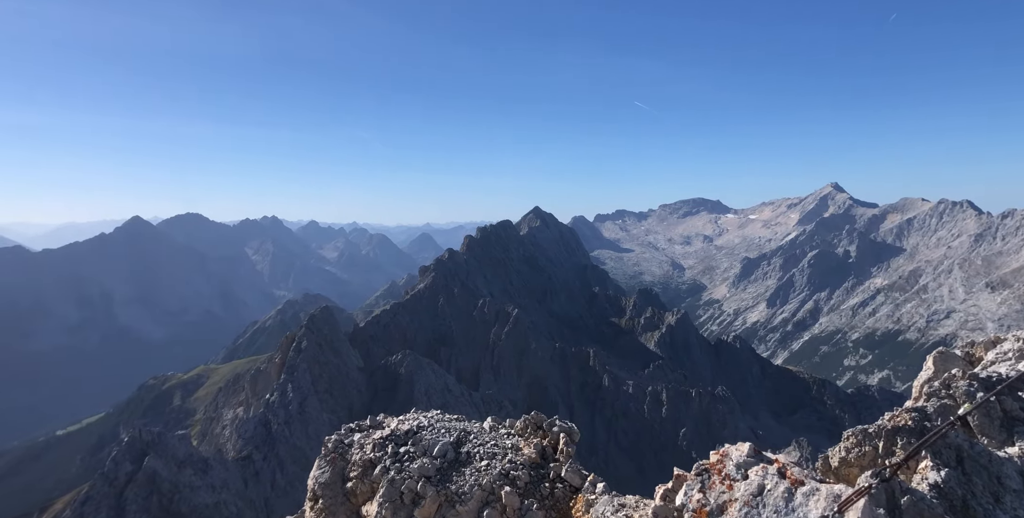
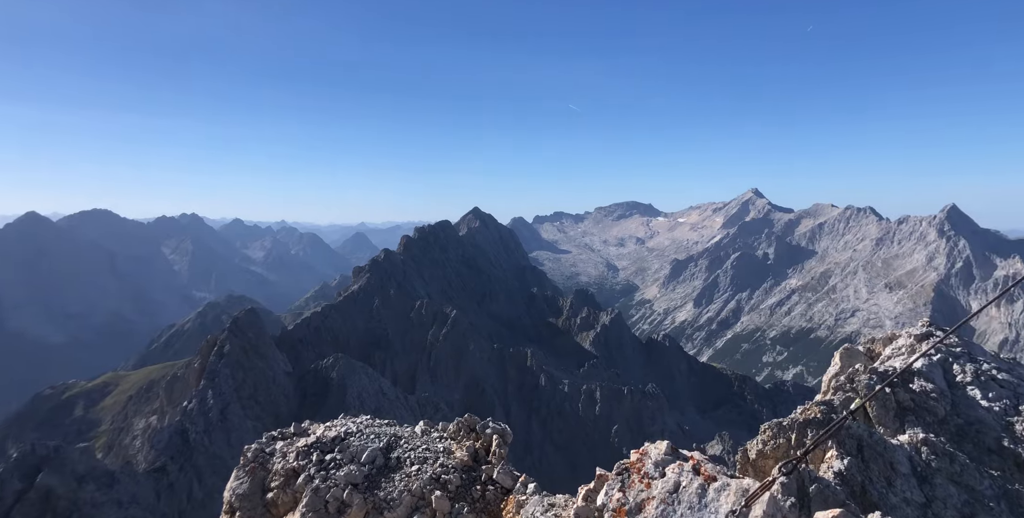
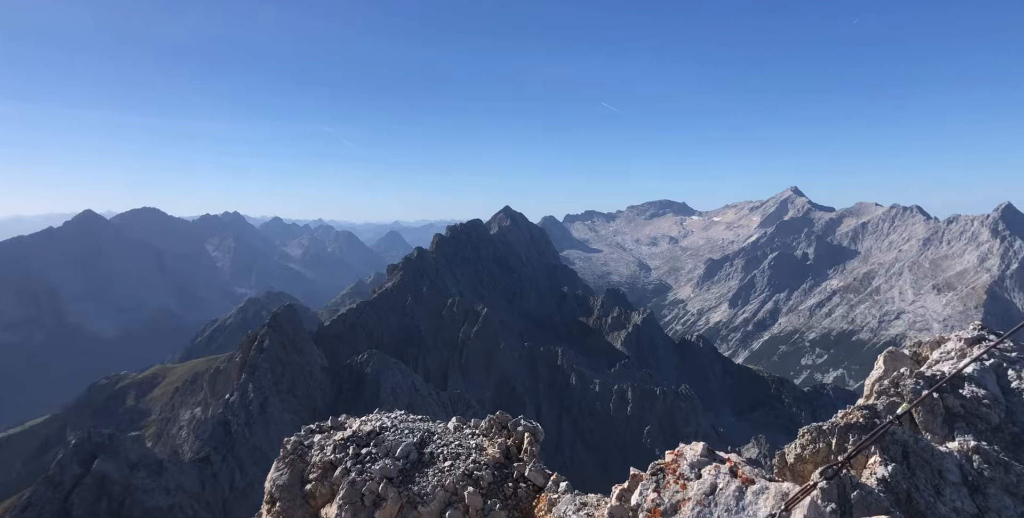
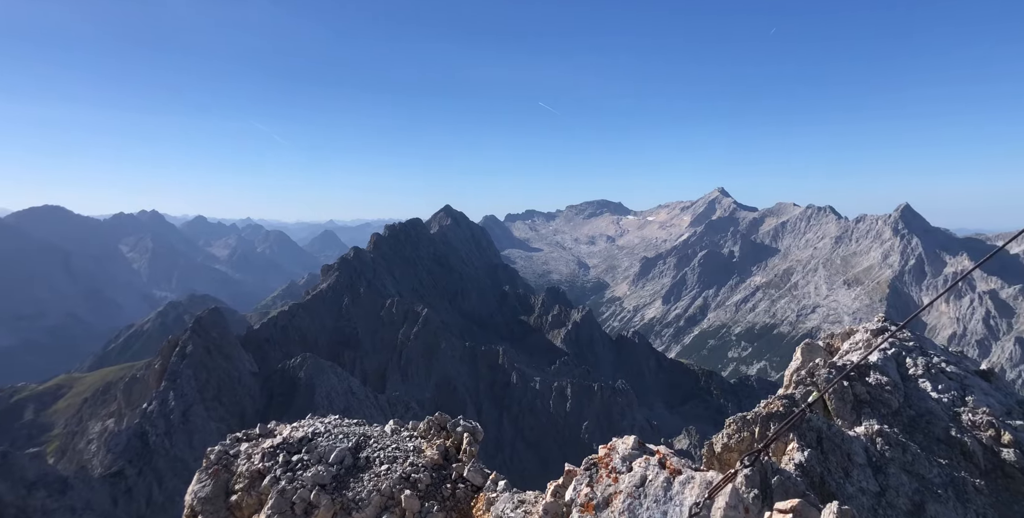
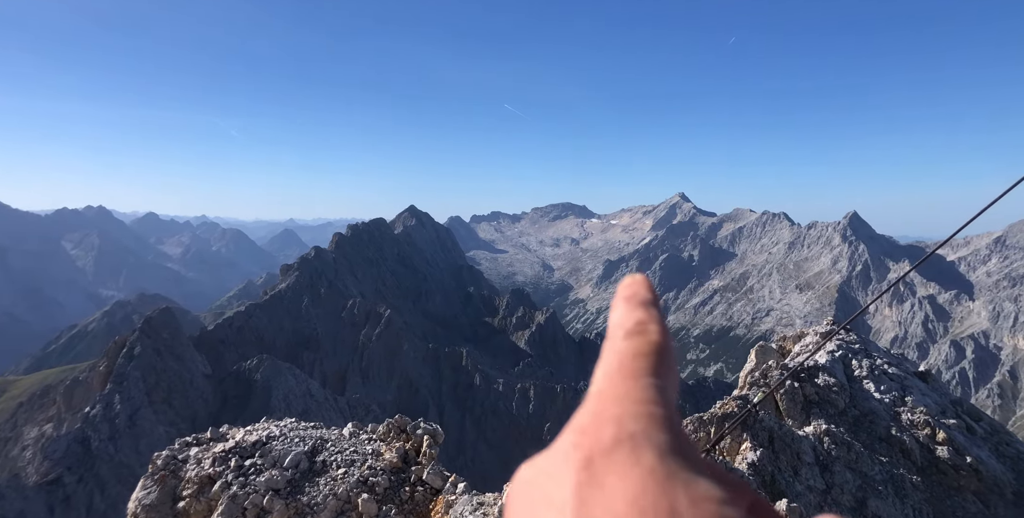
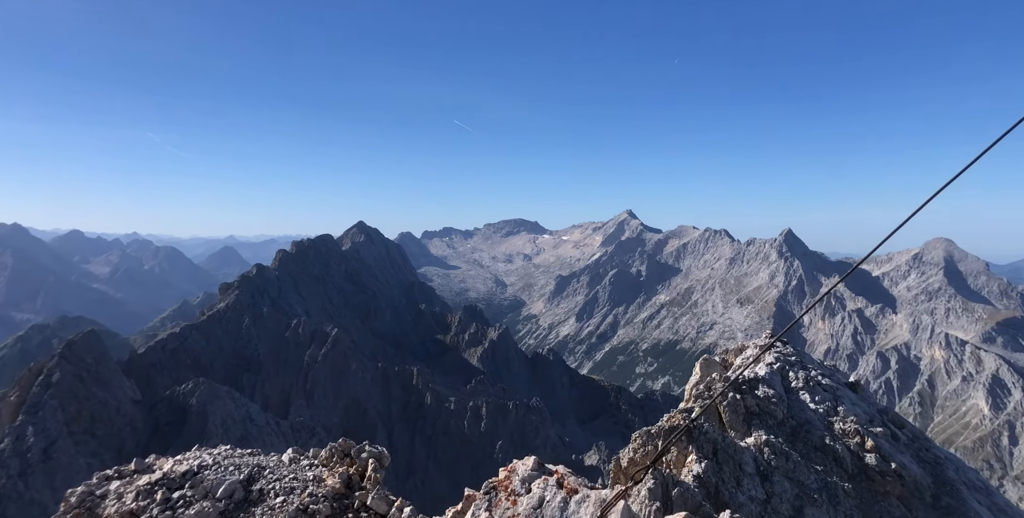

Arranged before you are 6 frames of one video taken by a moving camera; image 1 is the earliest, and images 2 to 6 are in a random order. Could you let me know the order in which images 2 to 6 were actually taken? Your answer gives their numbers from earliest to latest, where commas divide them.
3, 2, 4, 5, 6
